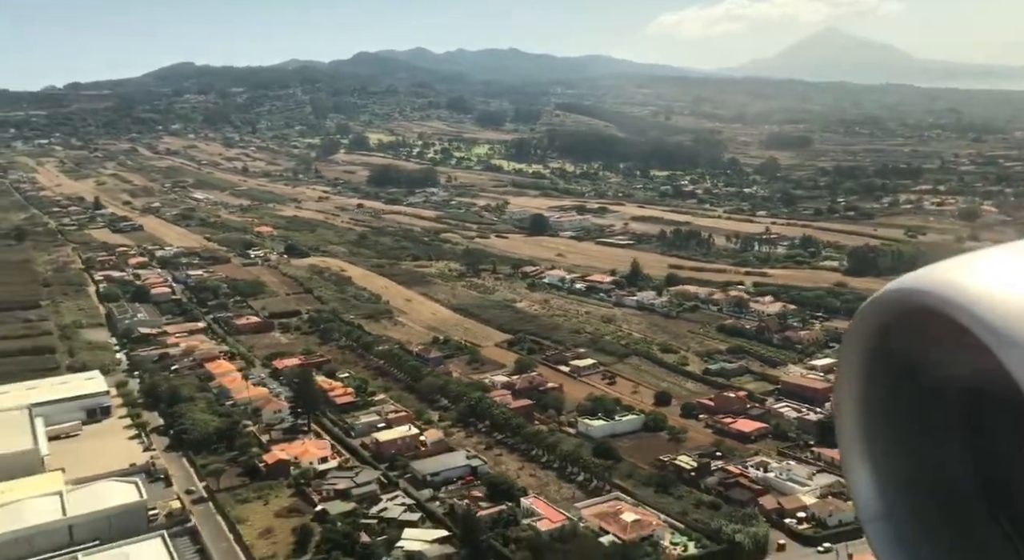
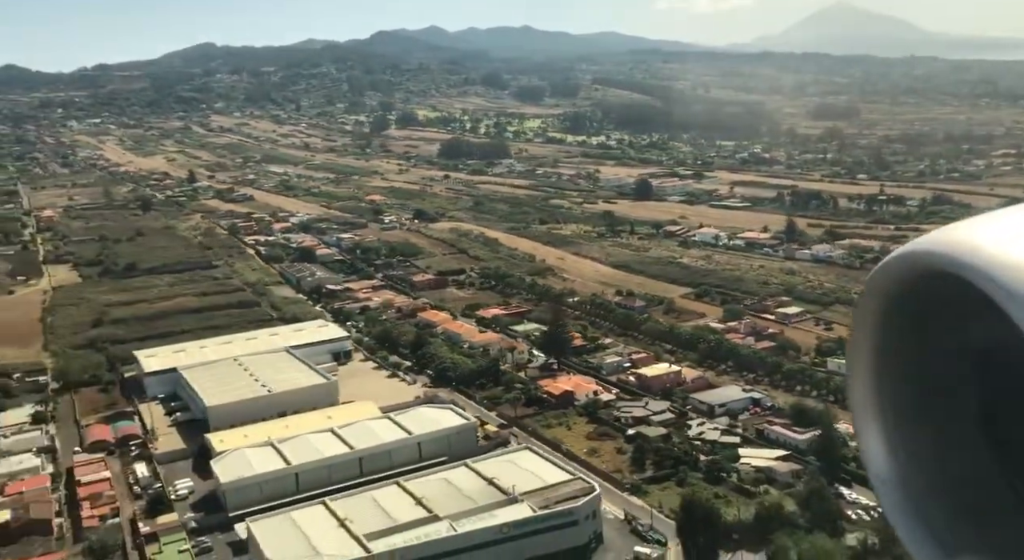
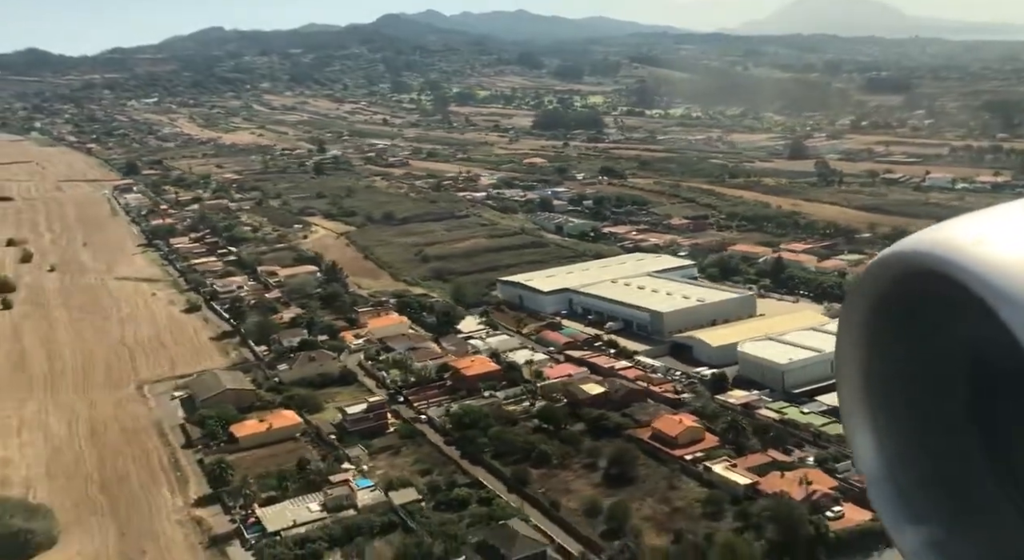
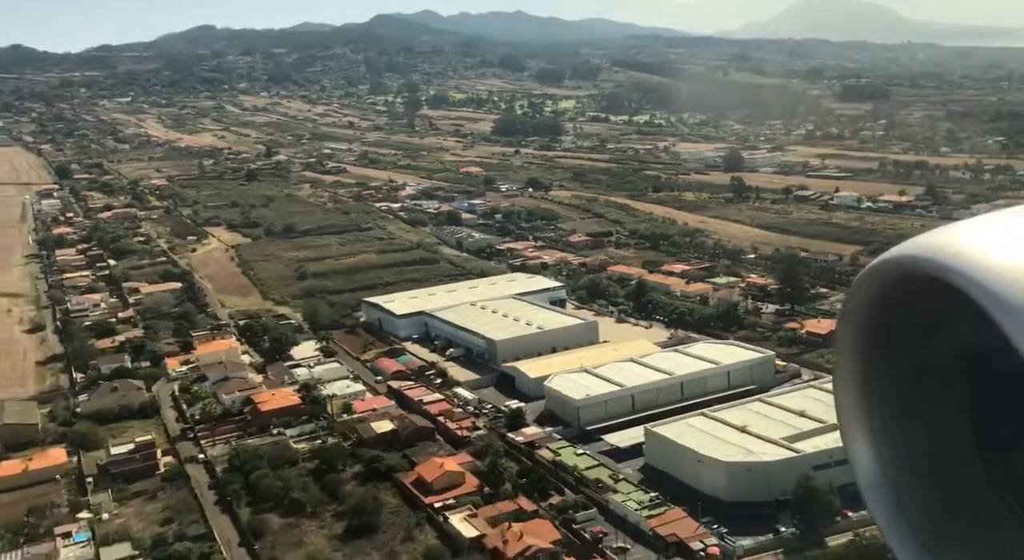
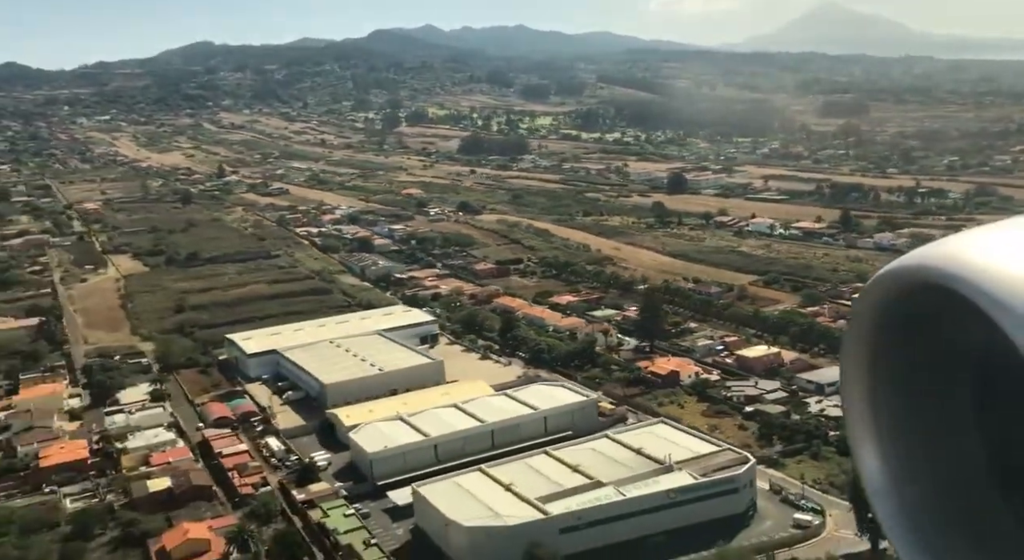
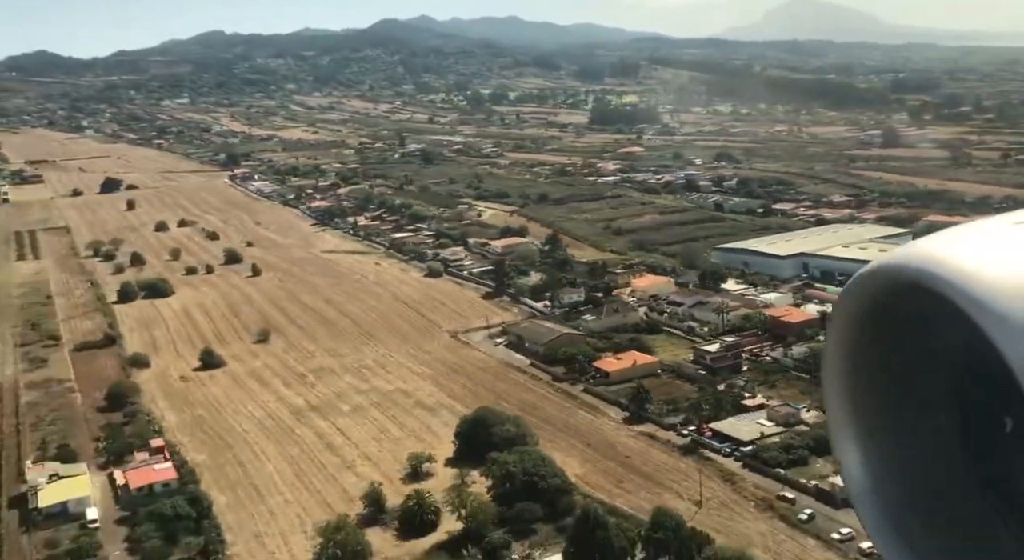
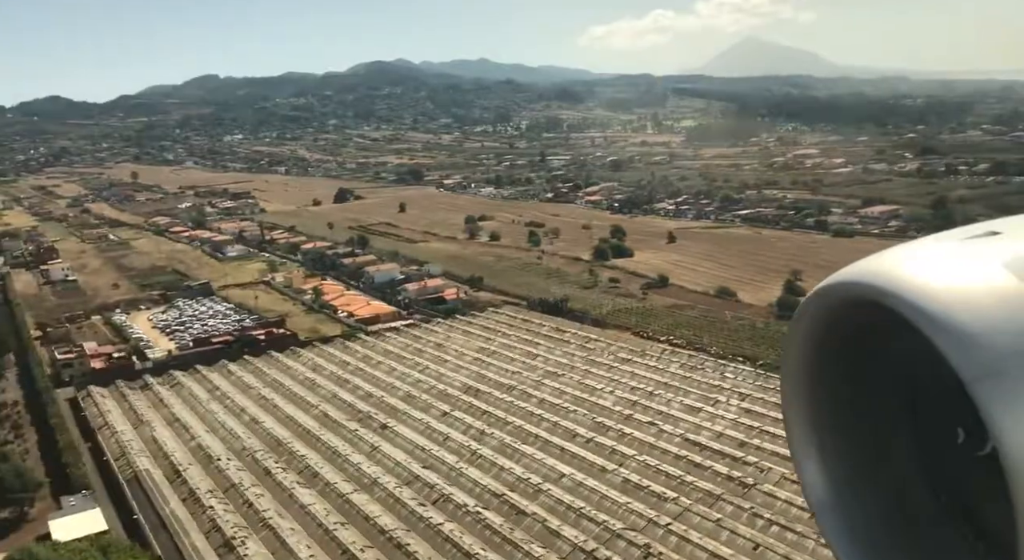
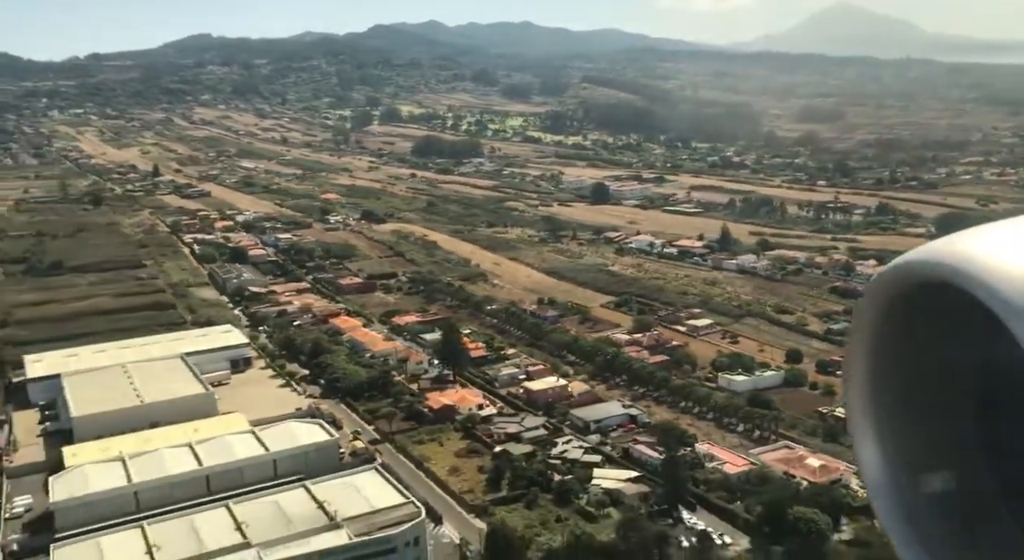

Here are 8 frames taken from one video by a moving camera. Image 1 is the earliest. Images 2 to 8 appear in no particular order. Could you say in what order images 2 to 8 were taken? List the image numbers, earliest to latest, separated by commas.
8, 2, 5, 4, 3, 6, 7
